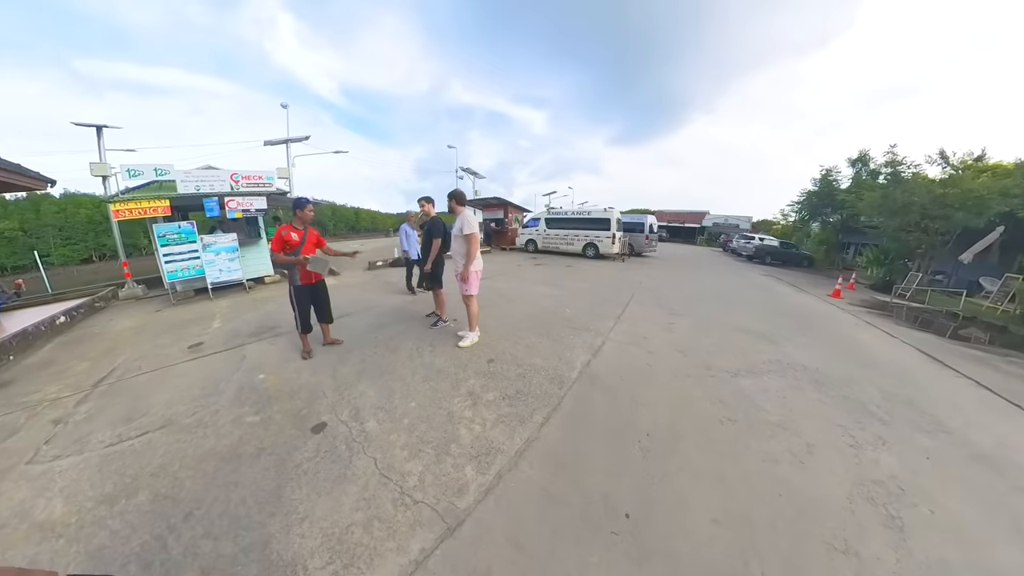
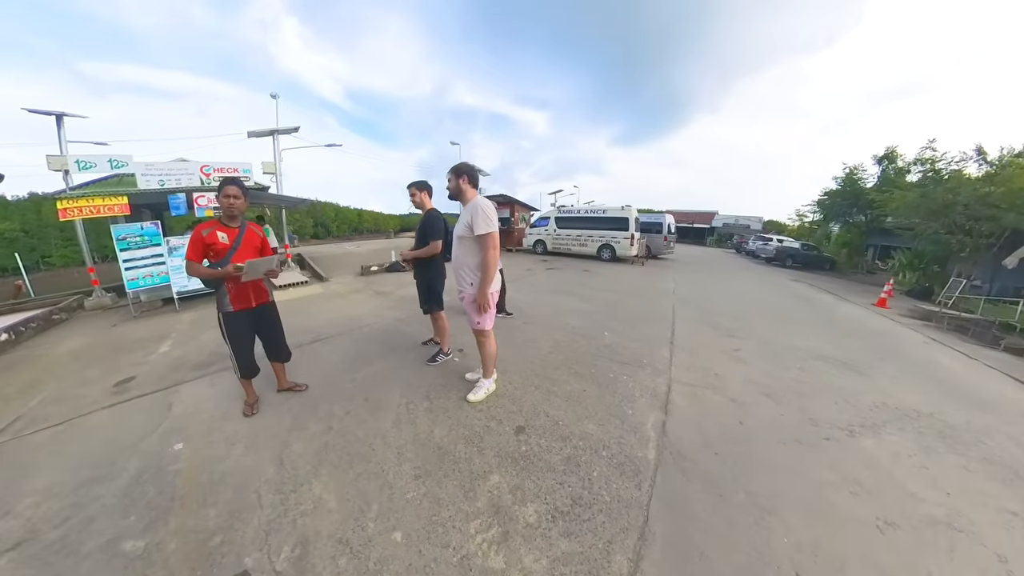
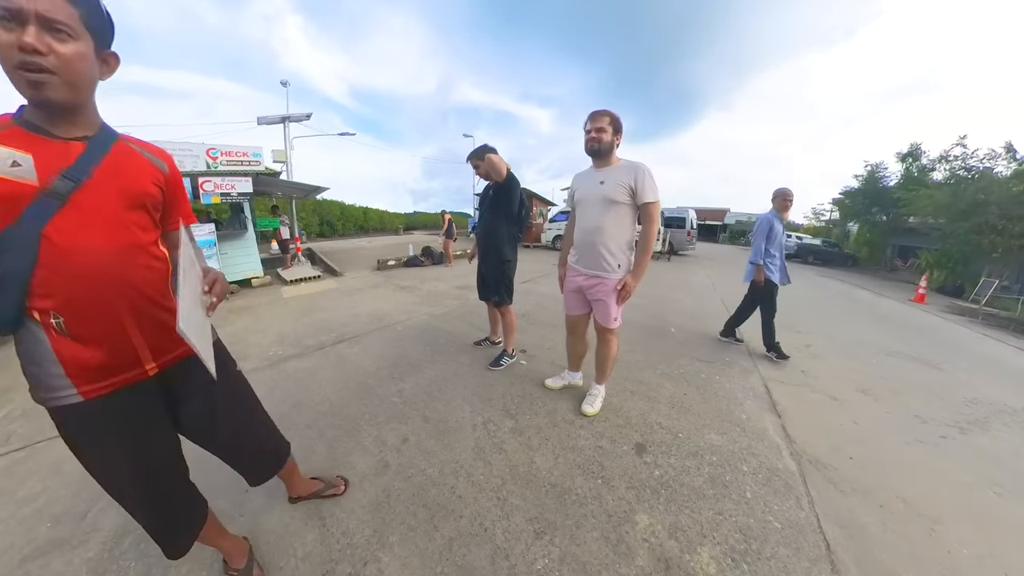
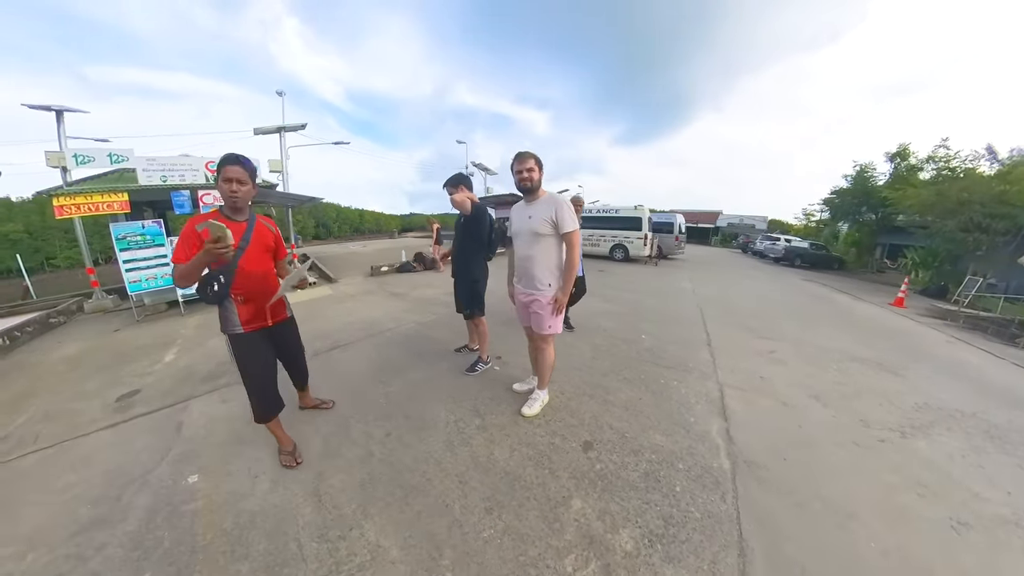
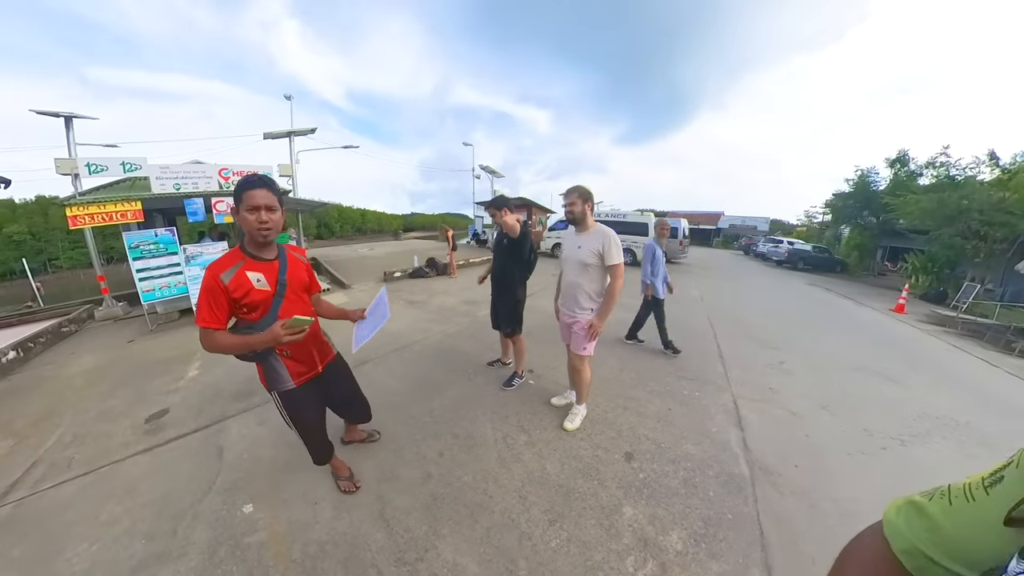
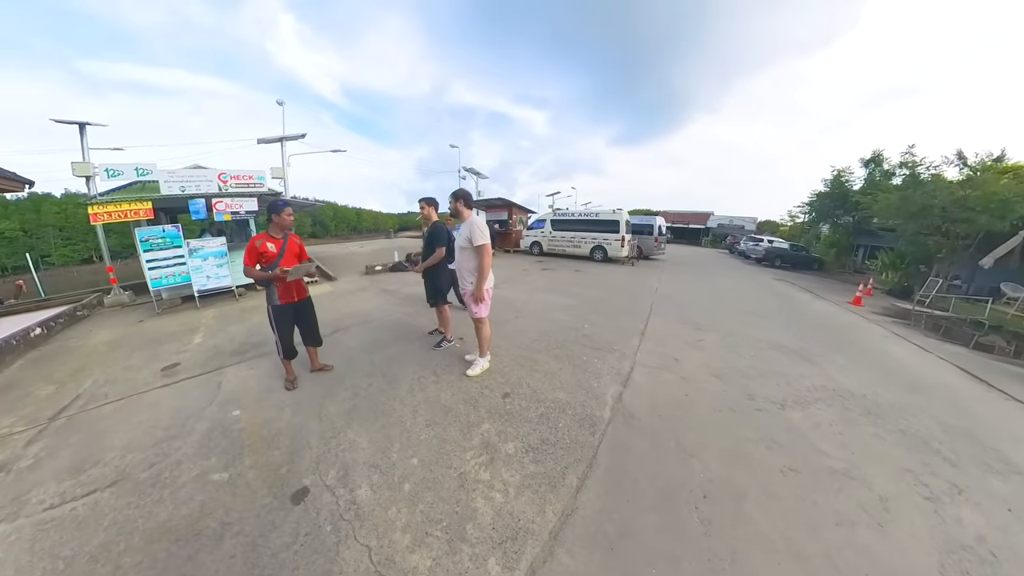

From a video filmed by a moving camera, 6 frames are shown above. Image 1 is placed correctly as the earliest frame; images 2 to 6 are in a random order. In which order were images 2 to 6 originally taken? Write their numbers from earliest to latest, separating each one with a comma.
6, 2, 4, 5, 3
